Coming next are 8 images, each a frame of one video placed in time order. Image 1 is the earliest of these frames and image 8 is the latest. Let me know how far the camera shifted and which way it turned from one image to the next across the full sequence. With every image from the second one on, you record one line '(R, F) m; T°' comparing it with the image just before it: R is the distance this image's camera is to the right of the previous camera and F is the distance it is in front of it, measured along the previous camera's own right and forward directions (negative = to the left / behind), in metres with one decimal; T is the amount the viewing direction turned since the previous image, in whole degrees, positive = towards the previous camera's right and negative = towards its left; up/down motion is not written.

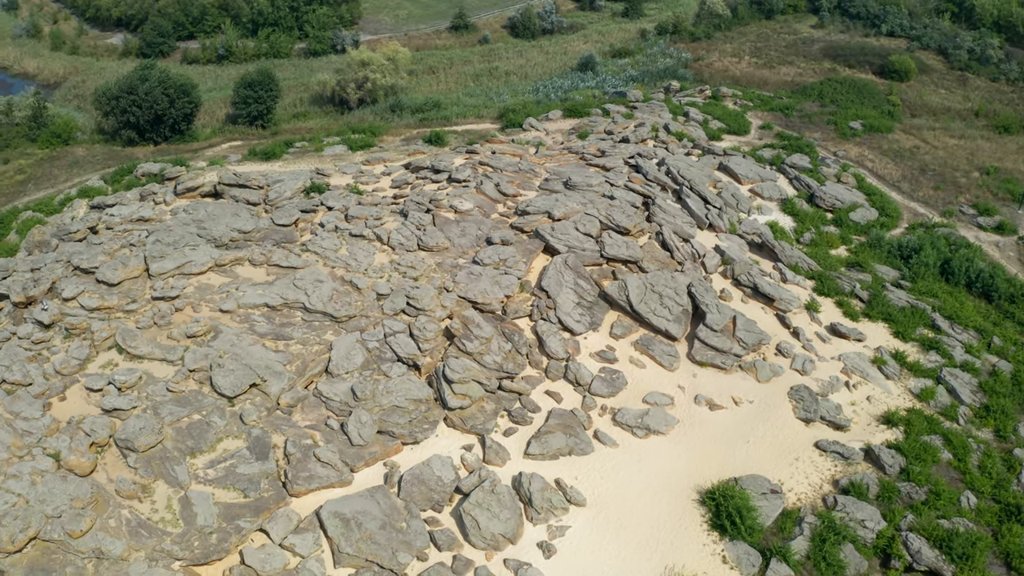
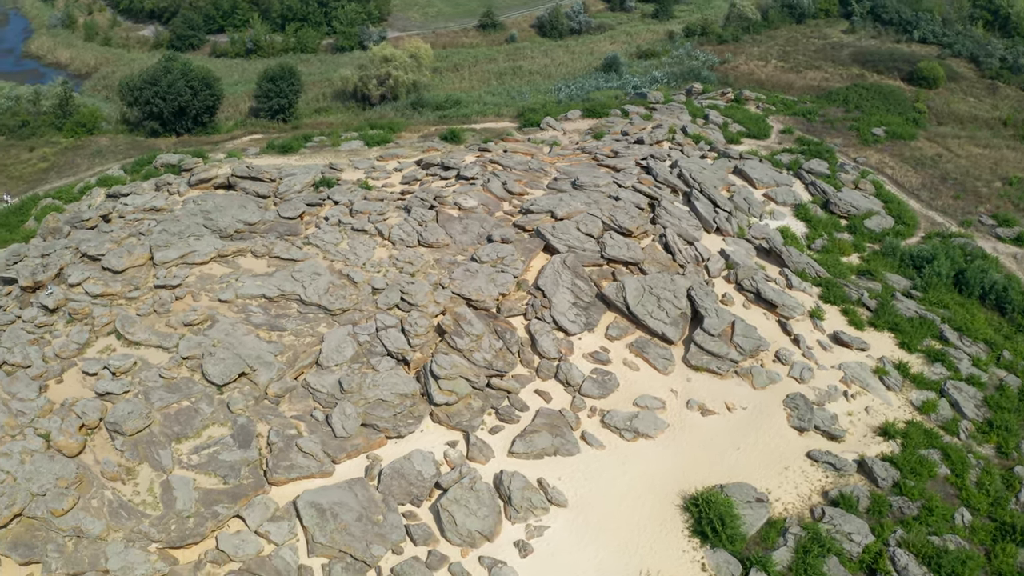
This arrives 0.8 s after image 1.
(+0.8, 0.0) m; -2°
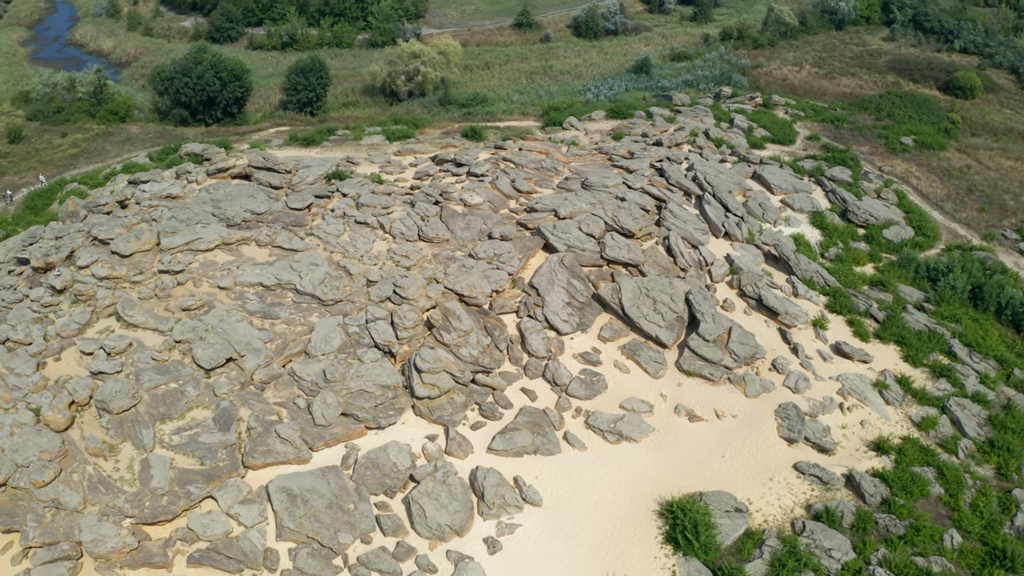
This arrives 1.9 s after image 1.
(+1.0, +0.1) m; -3°
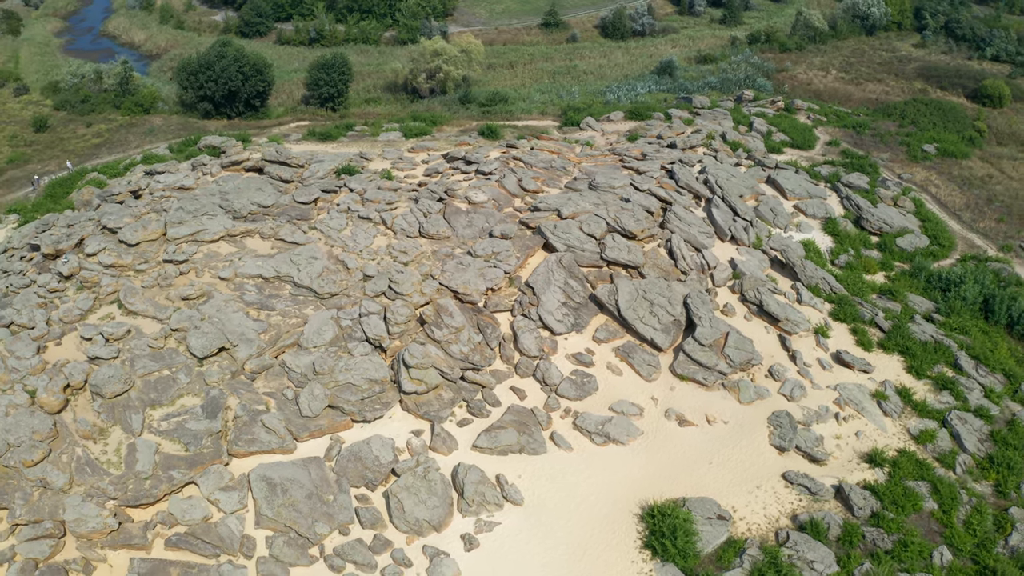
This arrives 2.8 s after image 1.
(+0.7, 0.0) m; -2°
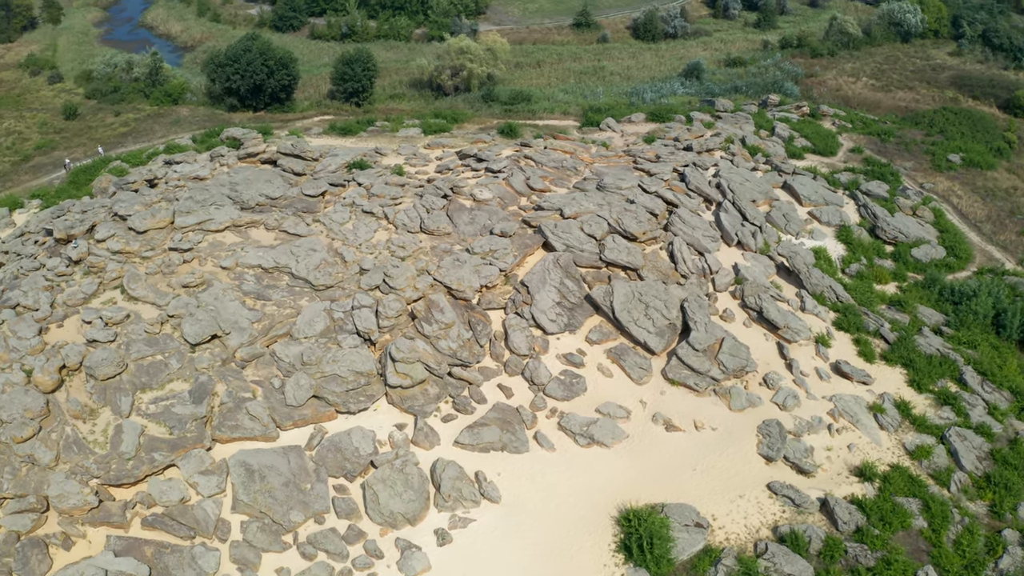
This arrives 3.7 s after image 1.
(+0.9, 0.0) m; -2°
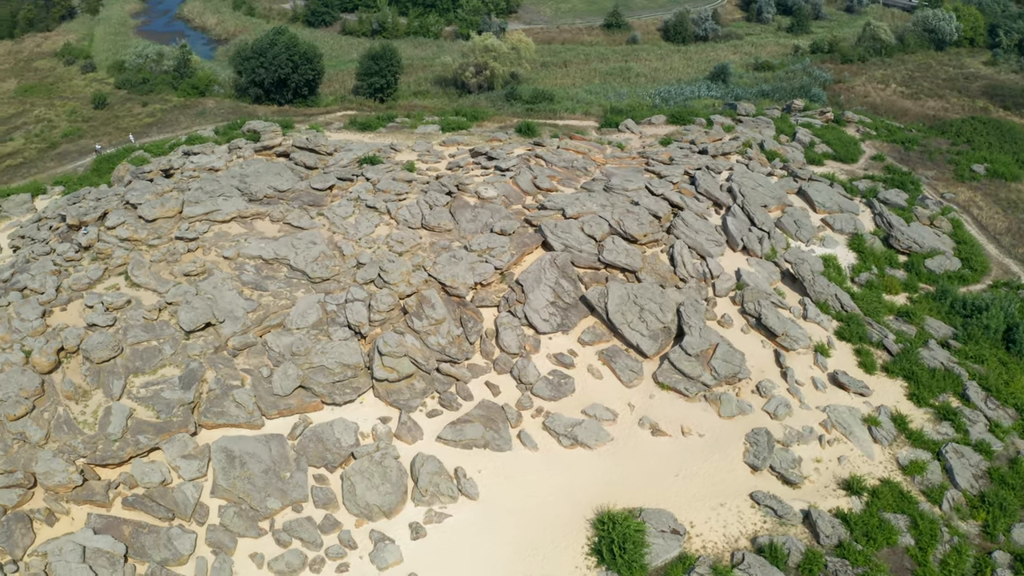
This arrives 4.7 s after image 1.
(+0.9, 0.0) m; -2°
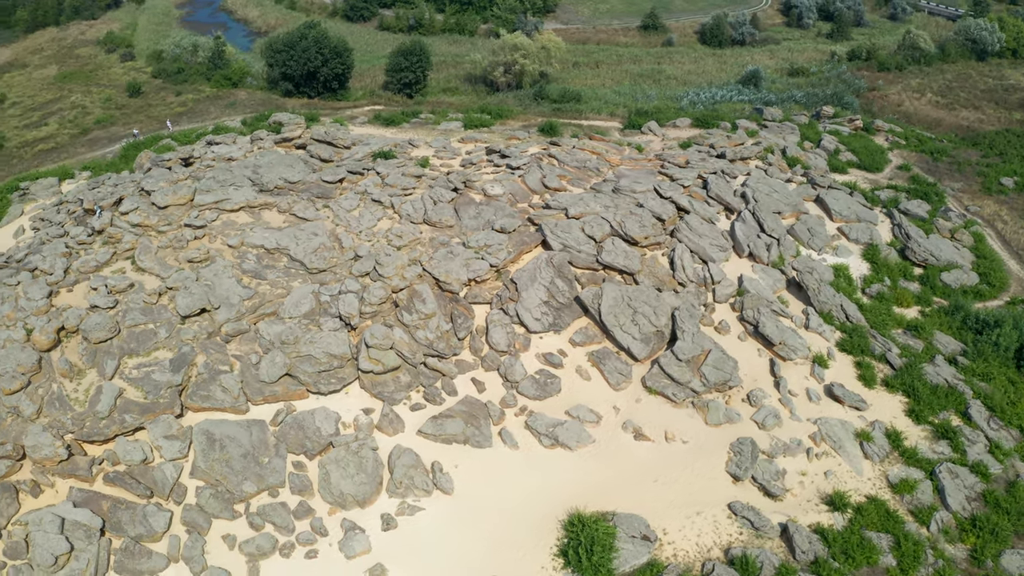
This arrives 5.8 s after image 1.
(+1.0, 0.0) m; -3°
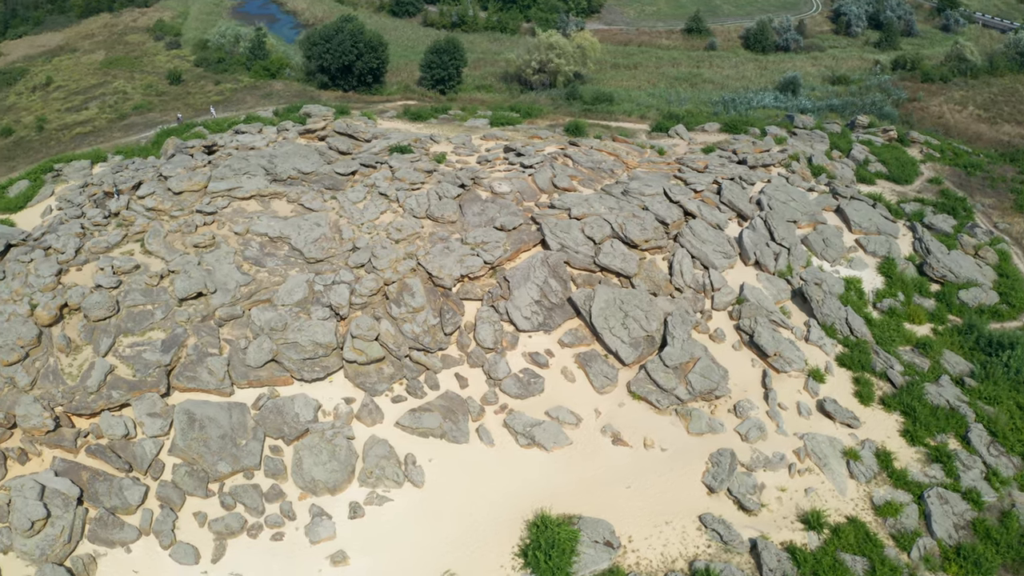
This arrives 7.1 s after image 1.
(+1.2, 0.0) m; -3°
